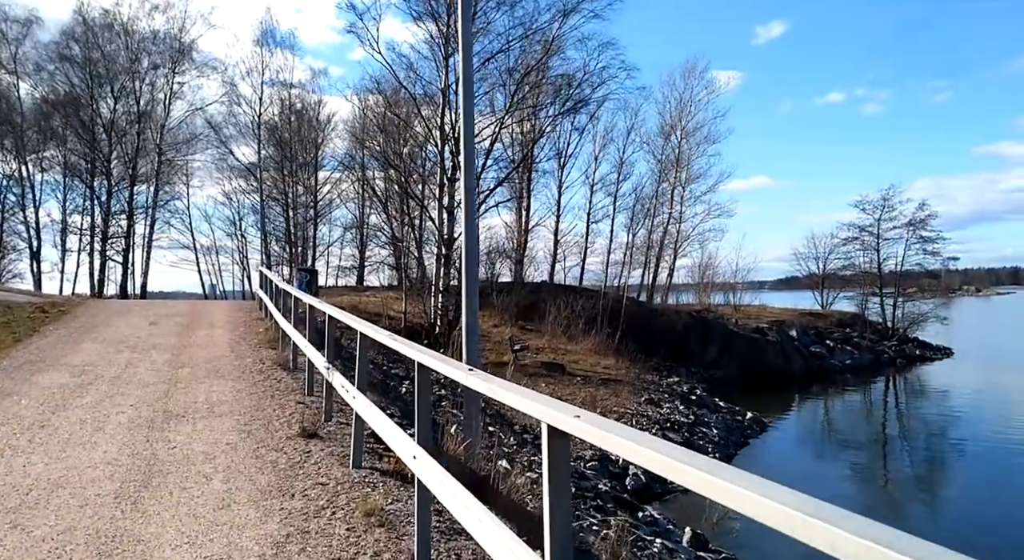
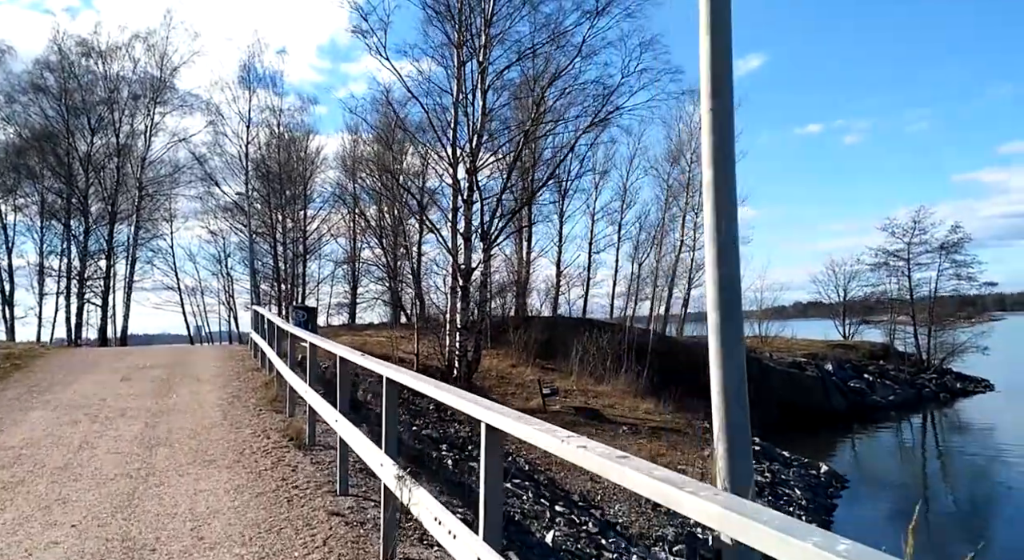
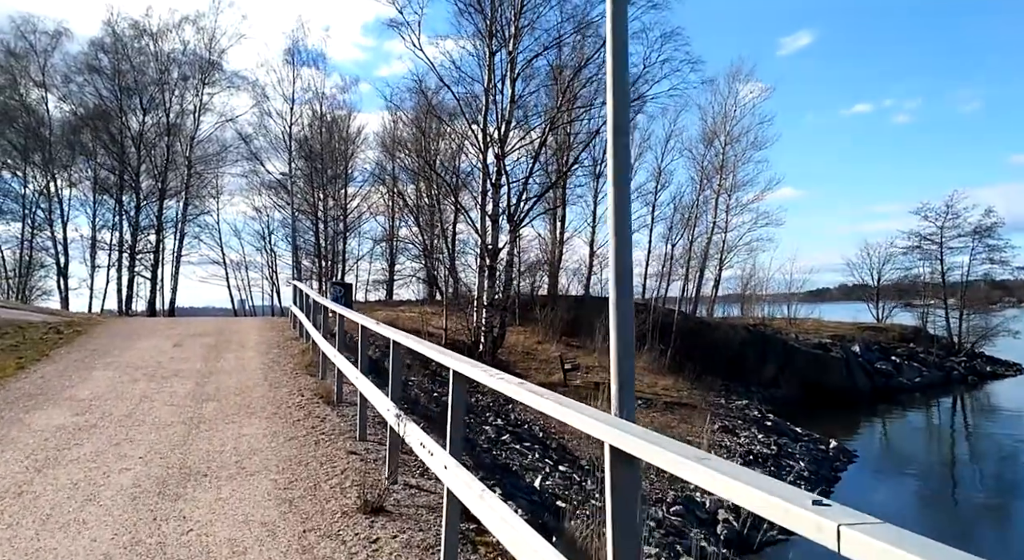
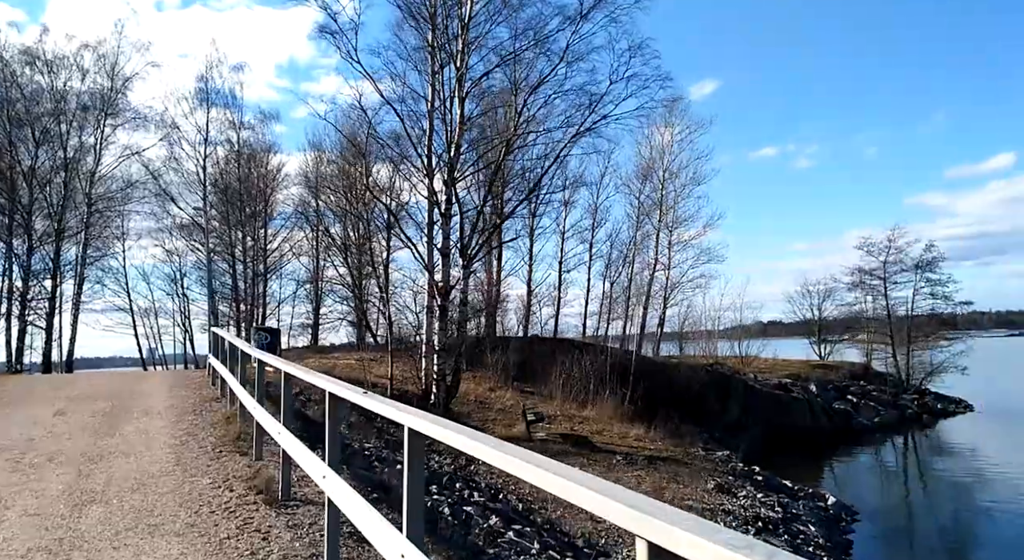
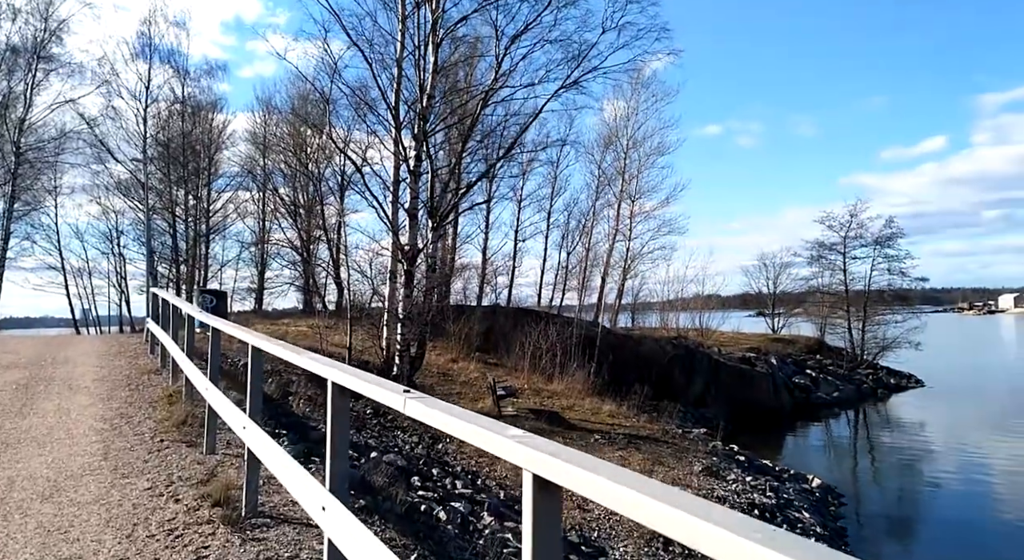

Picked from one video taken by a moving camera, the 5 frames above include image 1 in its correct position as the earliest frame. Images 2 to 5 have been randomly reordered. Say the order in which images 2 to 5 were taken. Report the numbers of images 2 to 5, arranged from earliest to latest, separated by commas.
3, 2, 4, 5
